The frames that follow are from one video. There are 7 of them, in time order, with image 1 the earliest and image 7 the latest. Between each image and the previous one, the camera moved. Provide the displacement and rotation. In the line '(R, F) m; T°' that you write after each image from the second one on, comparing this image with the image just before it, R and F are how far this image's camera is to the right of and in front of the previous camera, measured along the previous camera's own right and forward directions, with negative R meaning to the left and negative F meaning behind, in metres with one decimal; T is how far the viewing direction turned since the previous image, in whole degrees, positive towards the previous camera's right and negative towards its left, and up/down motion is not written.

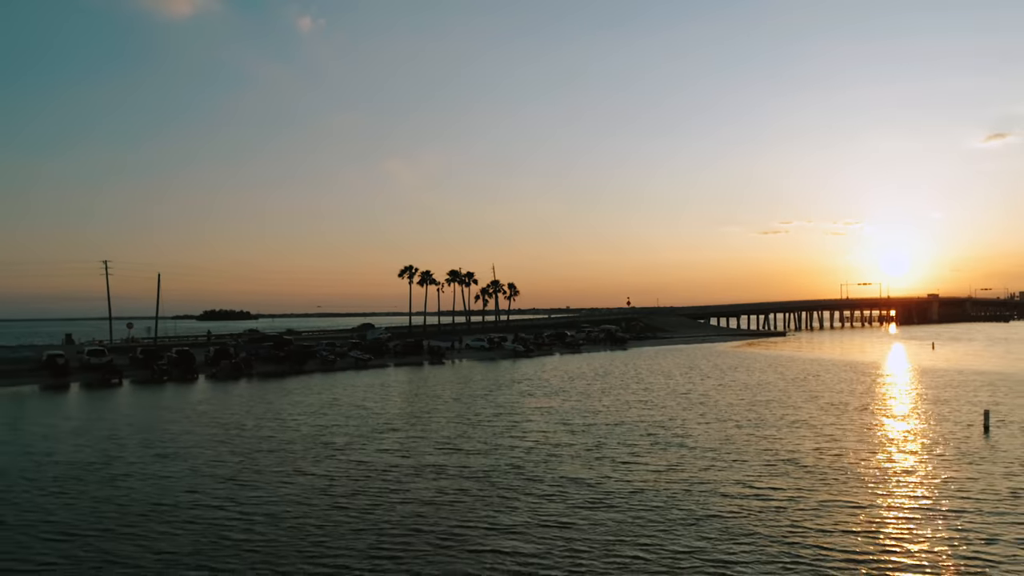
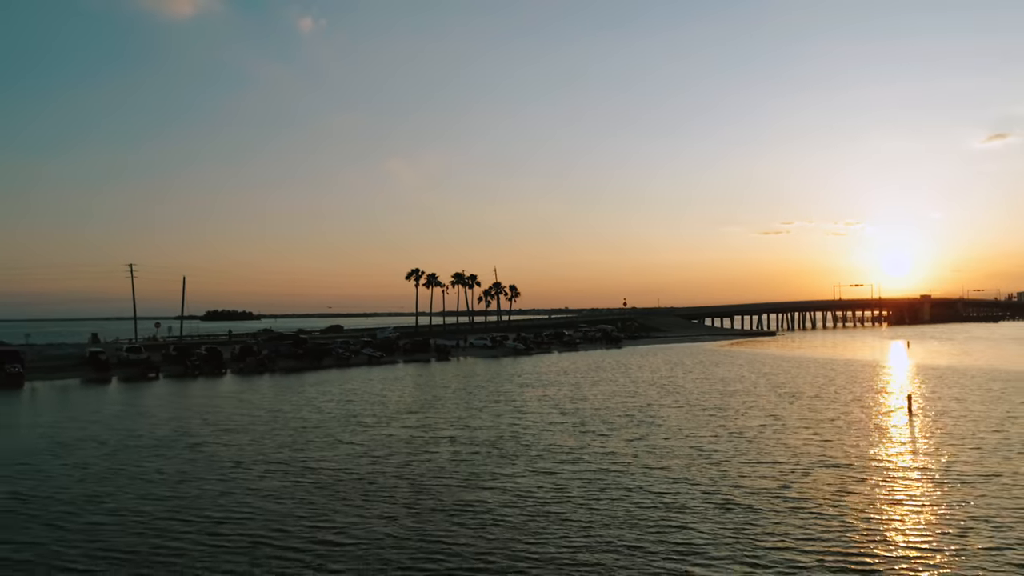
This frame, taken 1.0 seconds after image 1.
(+0.1, -7.1) m; 0°
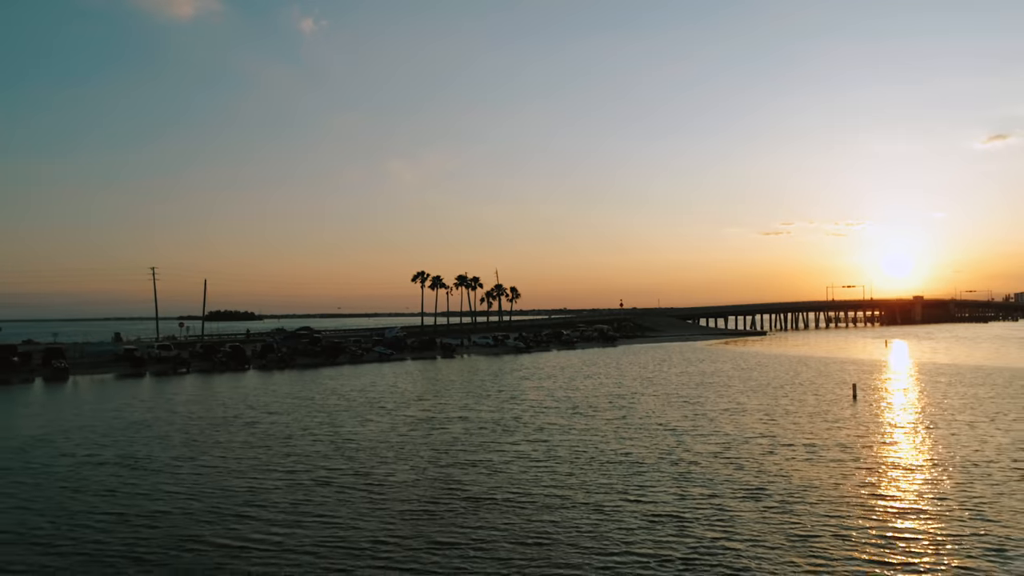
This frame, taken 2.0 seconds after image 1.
(0.0, -7.1) m; 0°
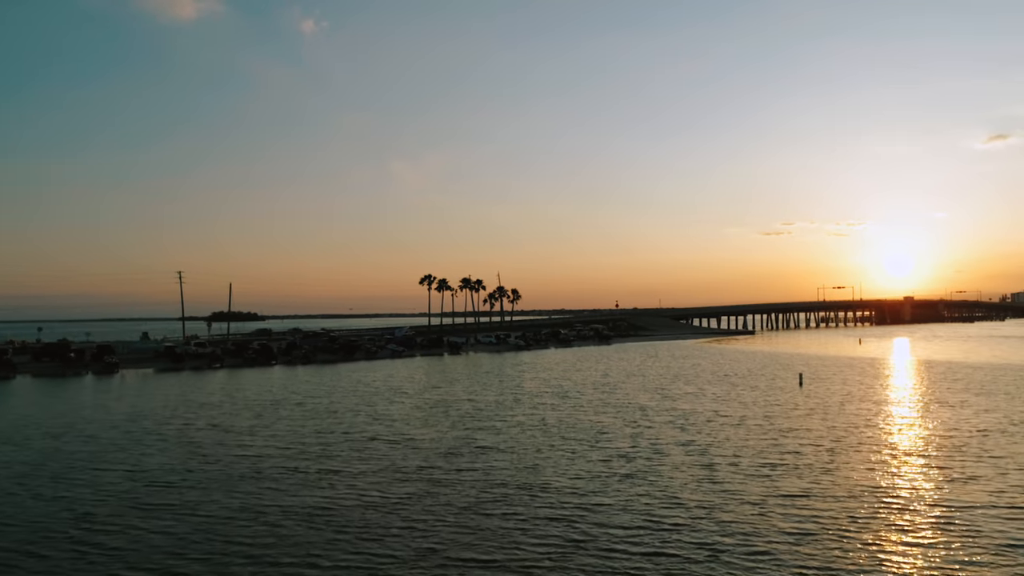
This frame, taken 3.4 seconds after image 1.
(+0.1, -9.6) m; 0°
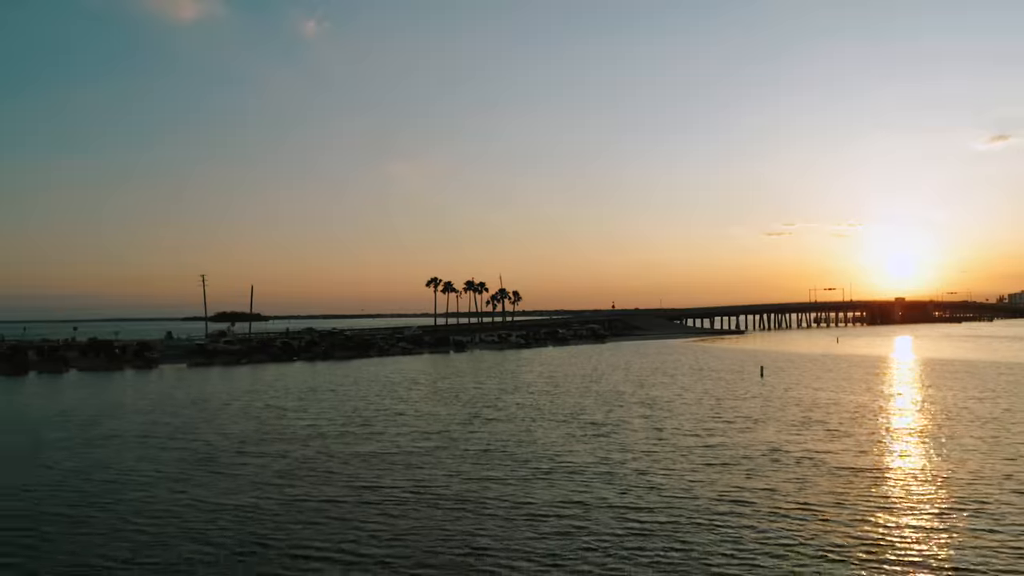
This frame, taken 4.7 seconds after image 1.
(+0.2, -9.5) m; 0°
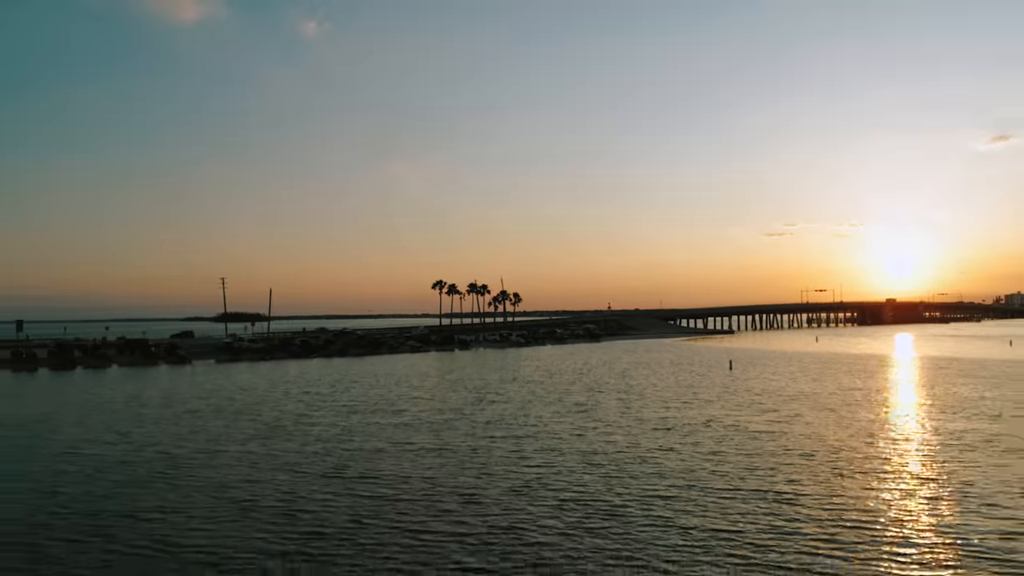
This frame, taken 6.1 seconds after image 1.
(+0.1, -9.7) m; 0°
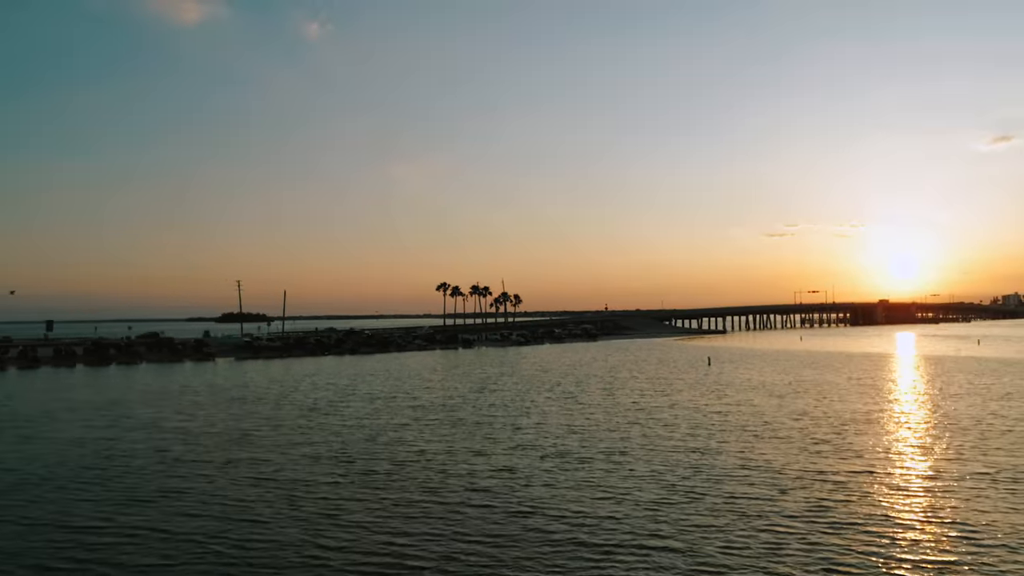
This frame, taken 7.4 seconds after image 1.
(+0.2, -8.4) m; 0°
